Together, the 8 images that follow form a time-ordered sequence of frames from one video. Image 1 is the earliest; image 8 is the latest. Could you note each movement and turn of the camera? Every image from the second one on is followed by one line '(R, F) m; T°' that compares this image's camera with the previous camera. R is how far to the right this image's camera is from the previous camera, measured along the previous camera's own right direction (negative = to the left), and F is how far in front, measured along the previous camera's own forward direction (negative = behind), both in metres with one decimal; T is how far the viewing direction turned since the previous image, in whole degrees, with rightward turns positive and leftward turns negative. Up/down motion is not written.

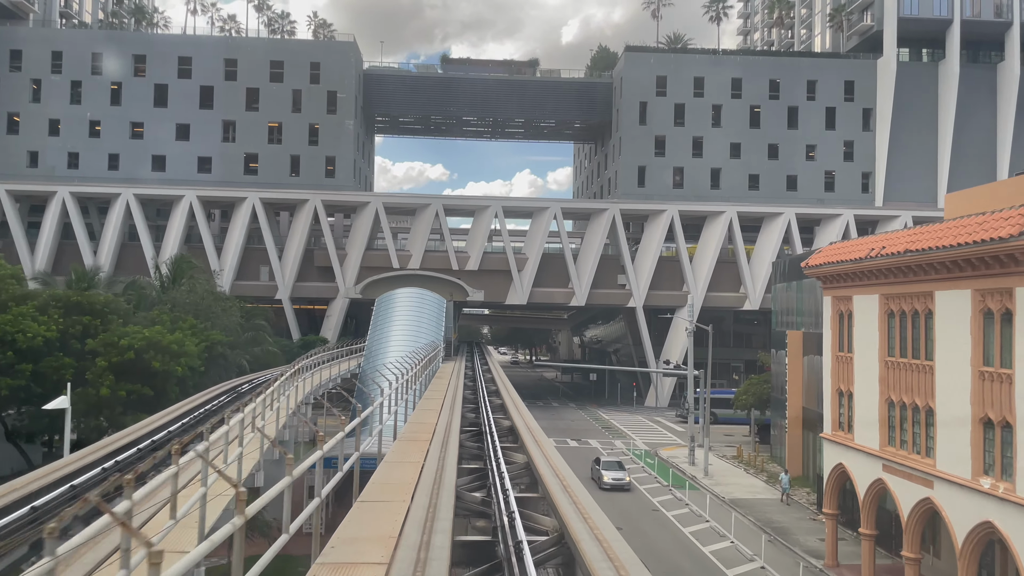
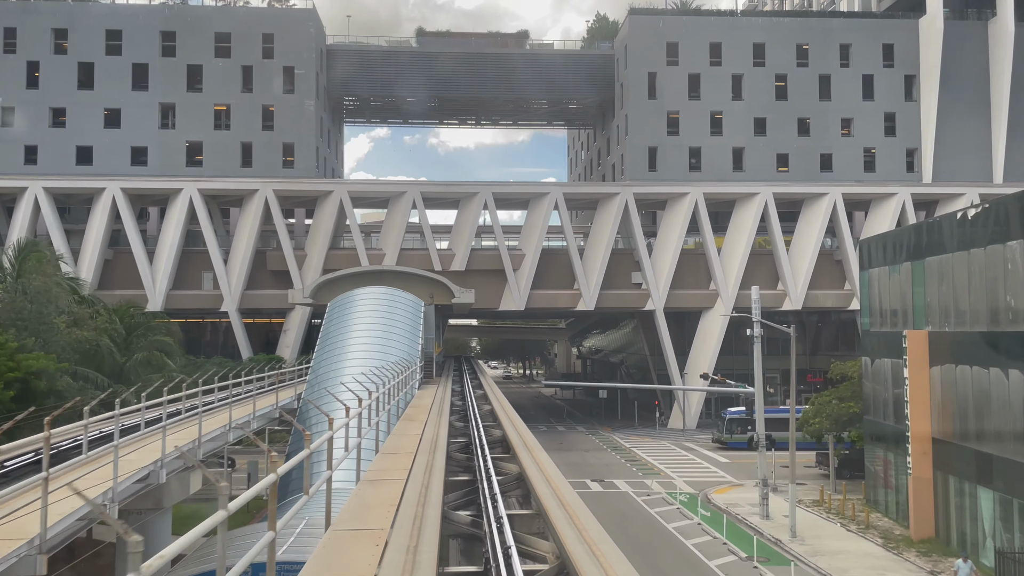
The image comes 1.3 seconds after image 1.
(-0.4, +8.8) m; +1°
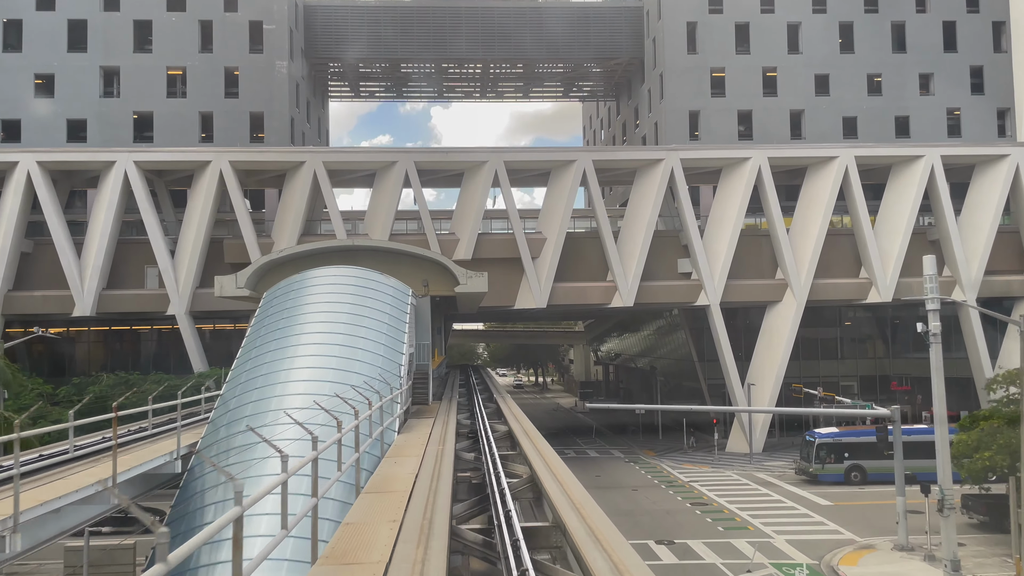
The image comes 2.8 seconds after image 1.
(-0.6, +8.7) m; 0°
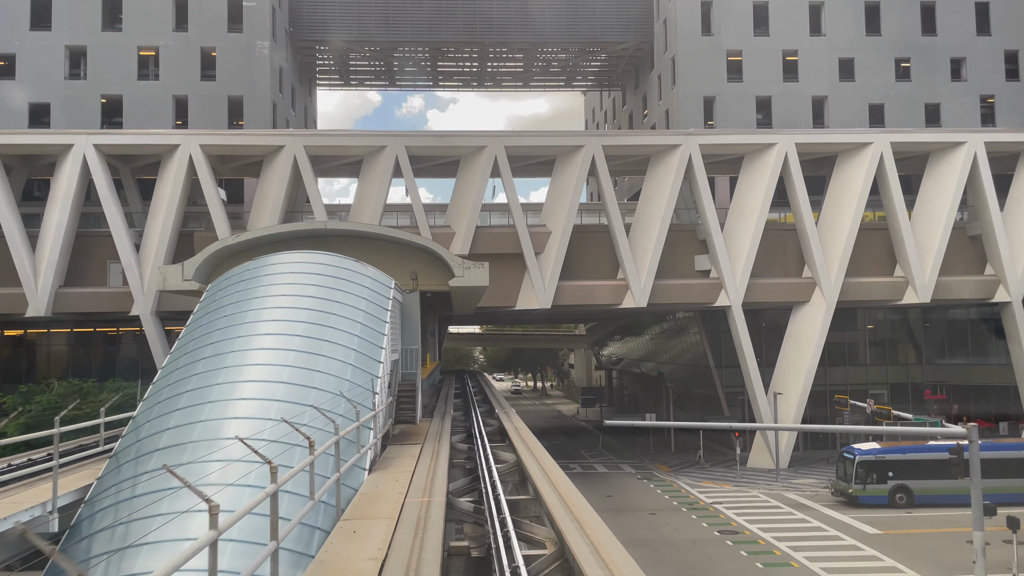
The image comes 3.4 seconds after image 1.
(-0.2, +3.3) m; 0°
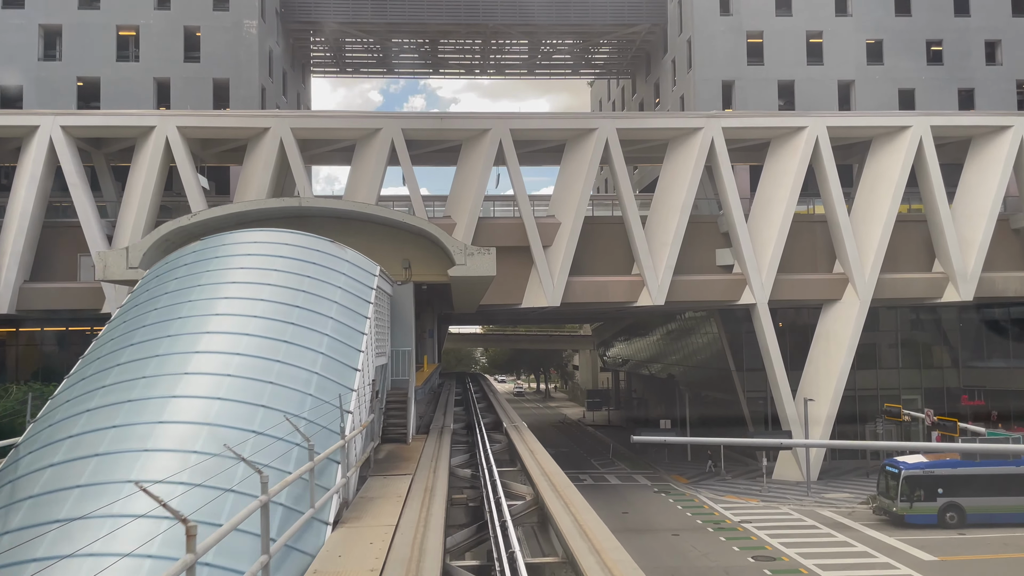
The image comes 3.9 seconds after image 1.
(-0.2, +2.6) m; 0°
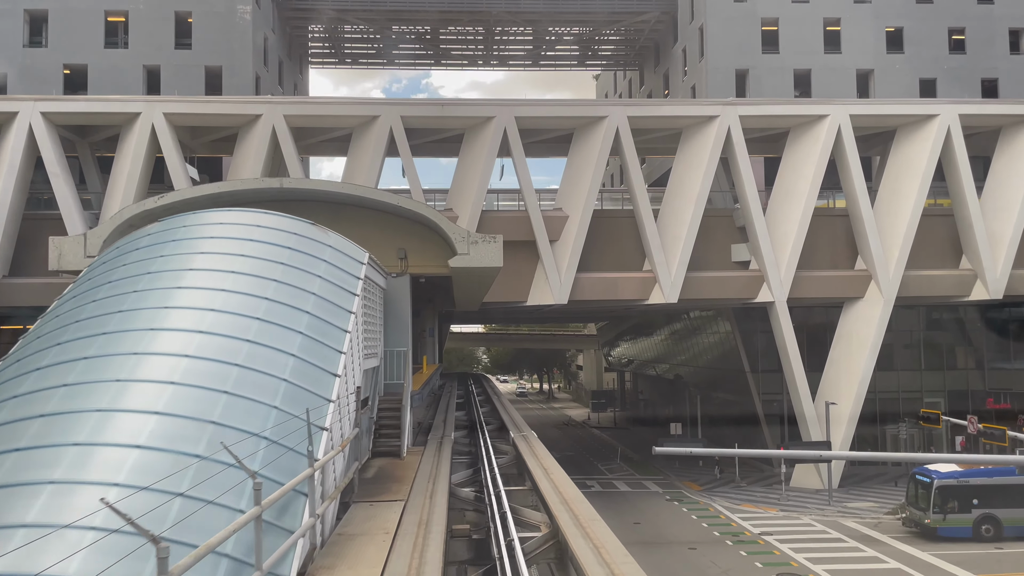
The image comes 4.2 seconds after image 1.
(-0.1, +1.5) m; 0°
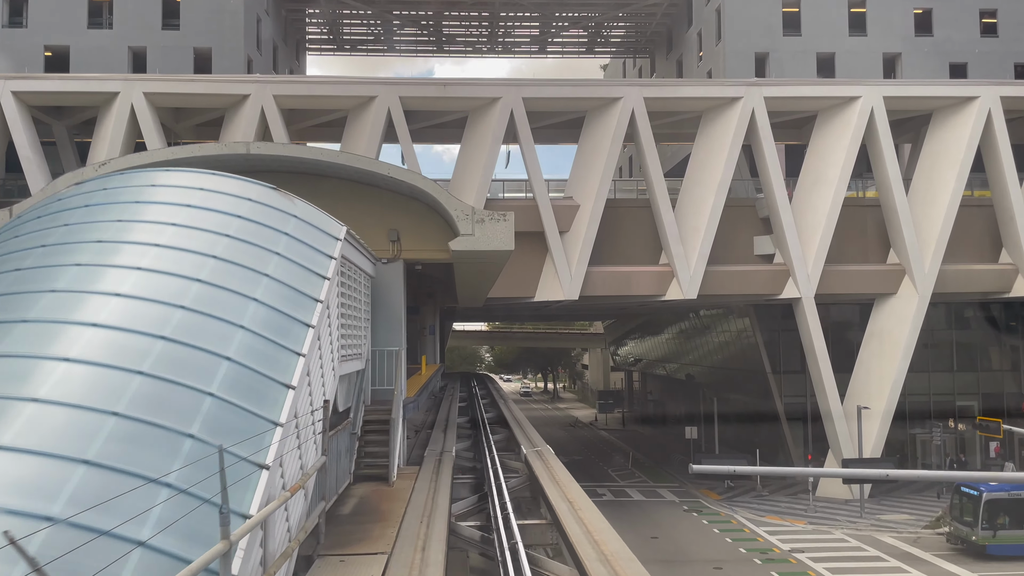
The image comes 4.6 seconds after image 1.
(-0.1, +1.9) m; 0°
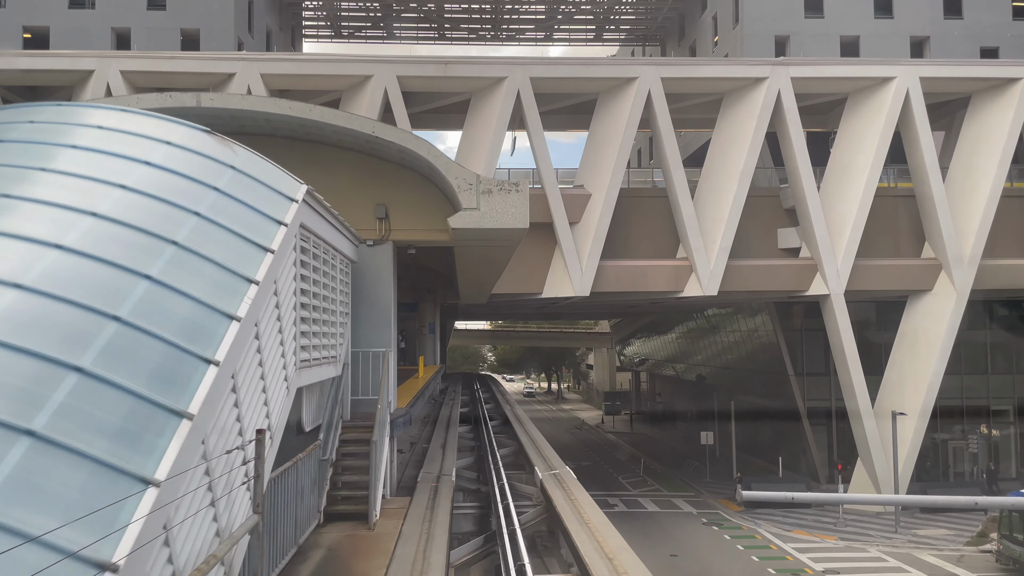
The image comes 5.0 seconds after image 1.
(-0.1, +1.8) m; 0°
